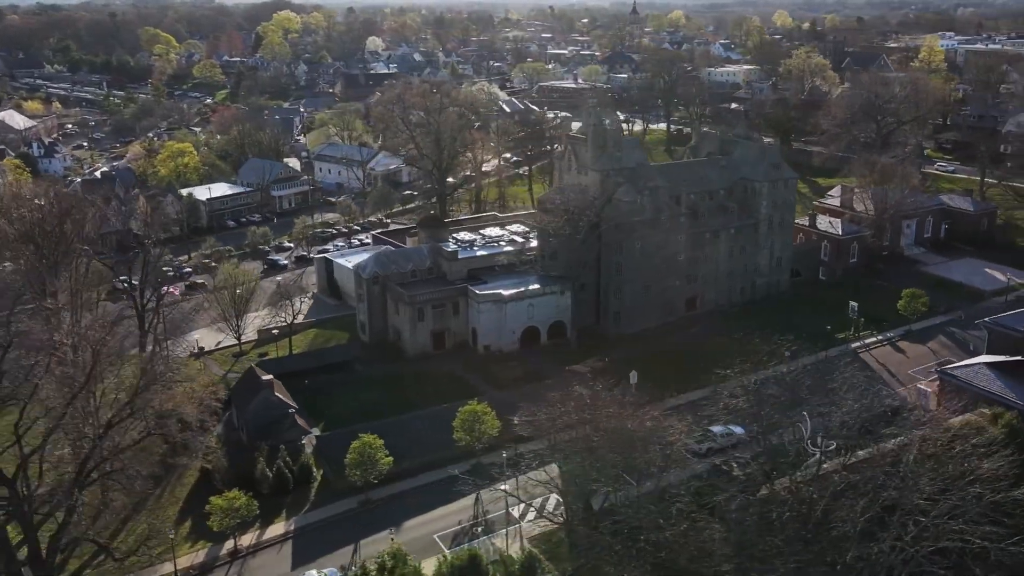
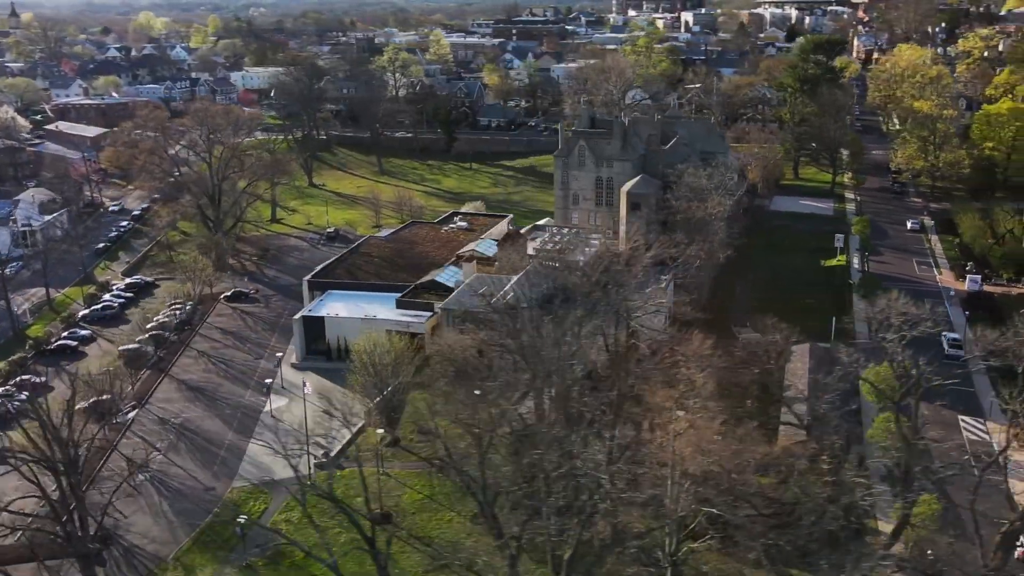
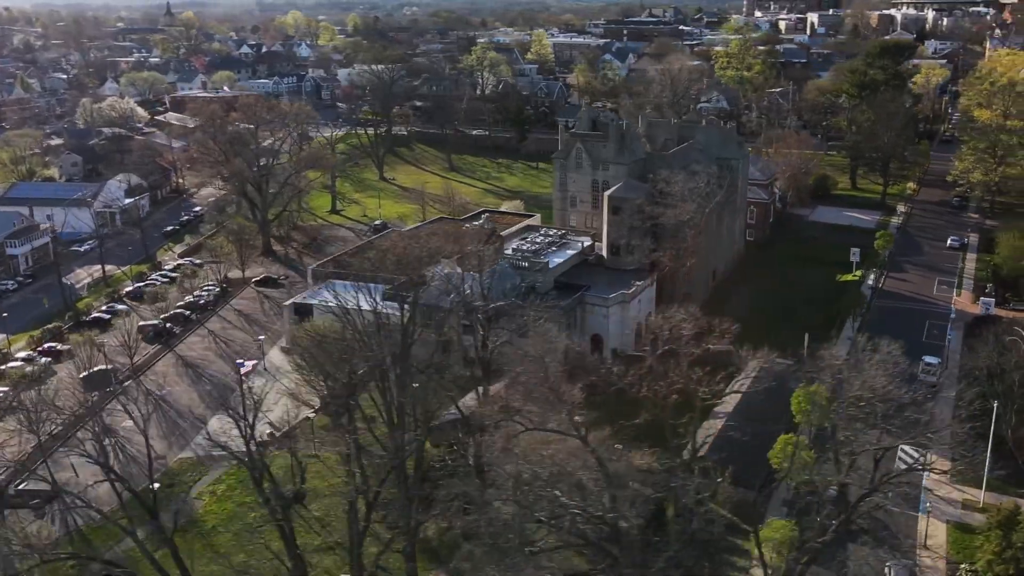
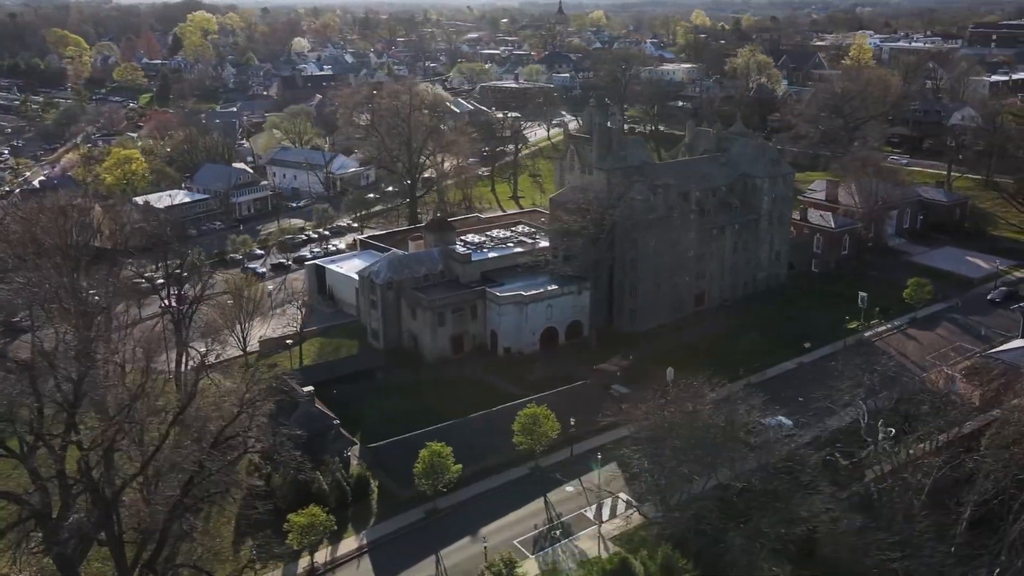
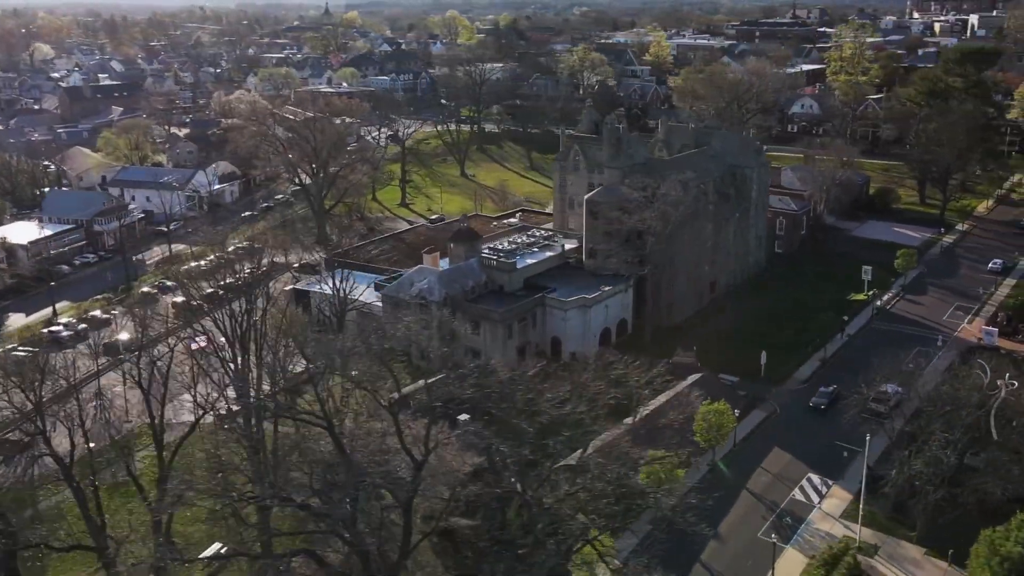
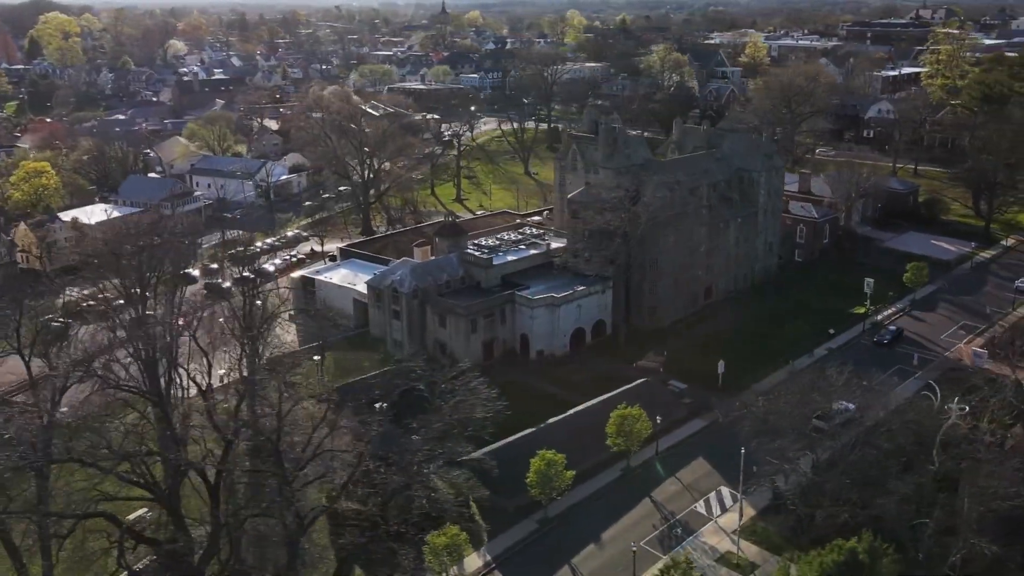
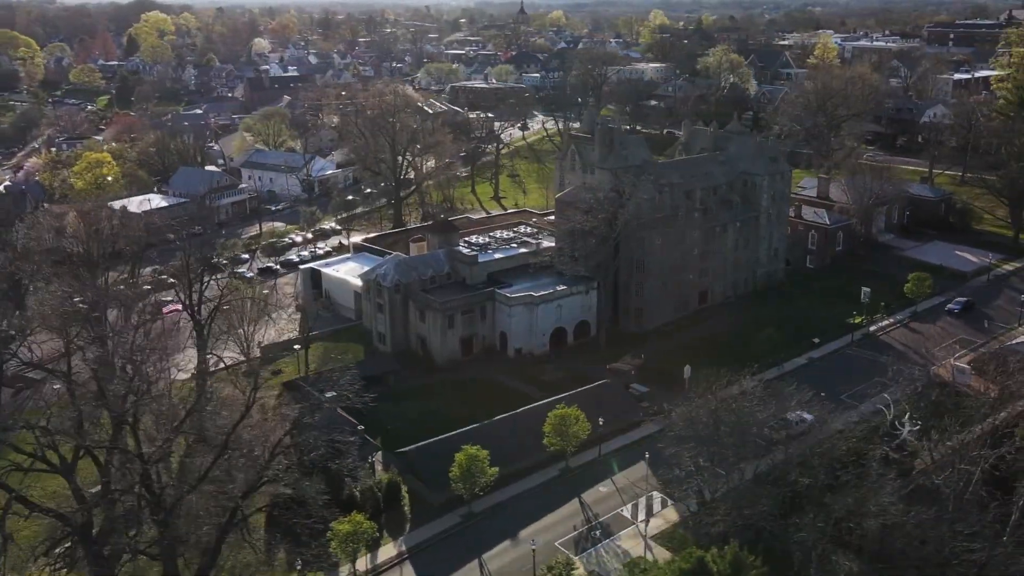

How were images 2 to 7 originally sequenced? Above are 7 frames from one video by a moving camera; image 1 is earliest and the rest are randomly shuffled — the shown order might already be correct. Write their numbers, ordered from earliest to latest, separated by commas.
4, 7, 6, 5, 3, 2
